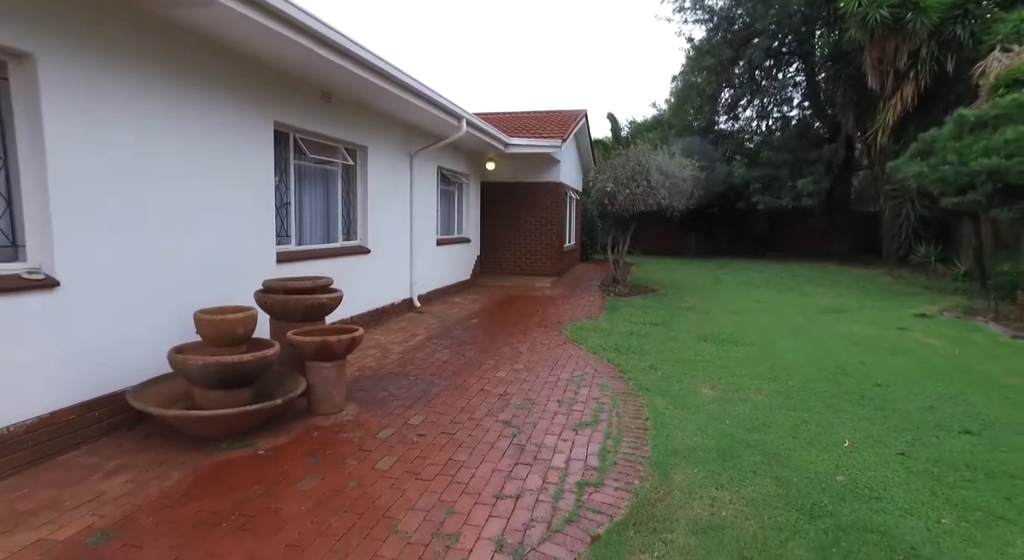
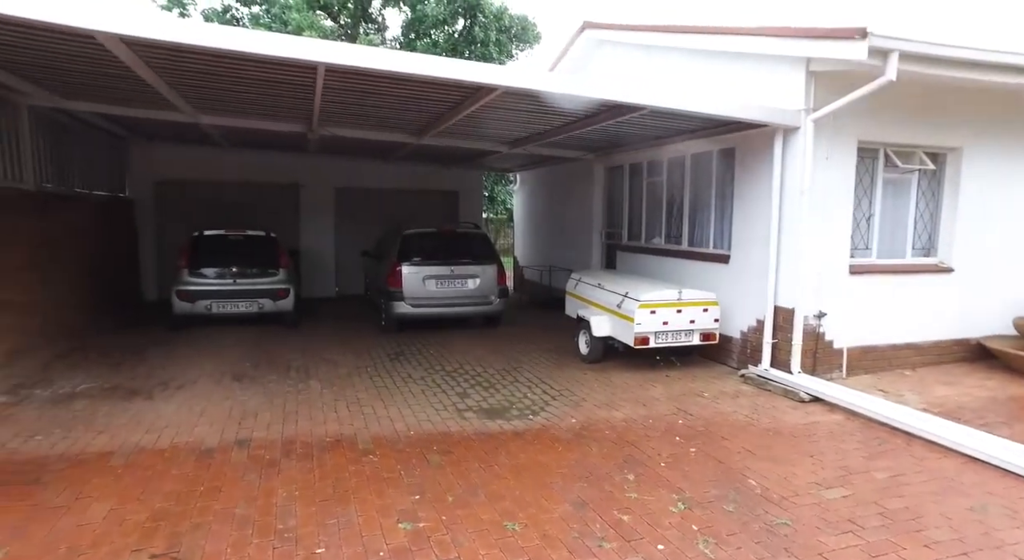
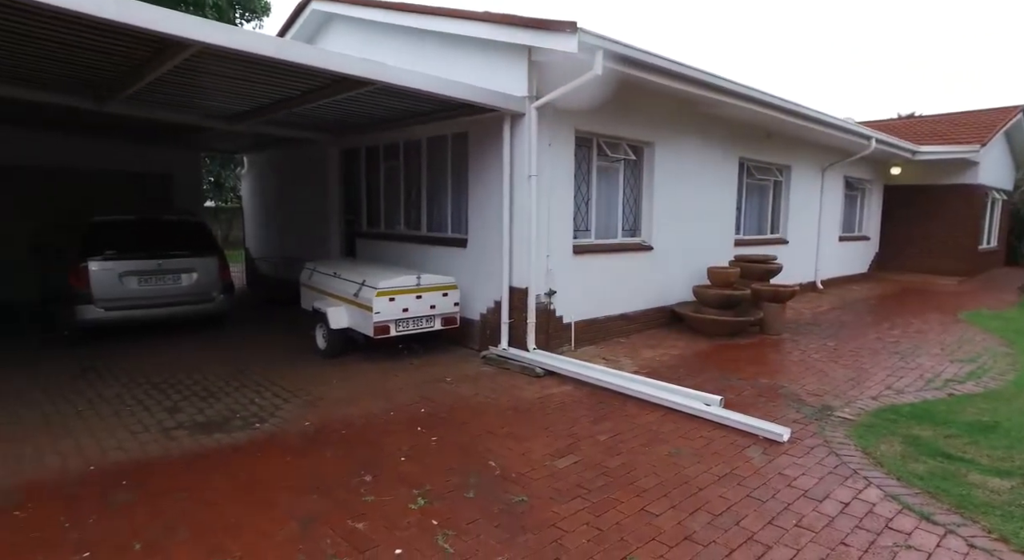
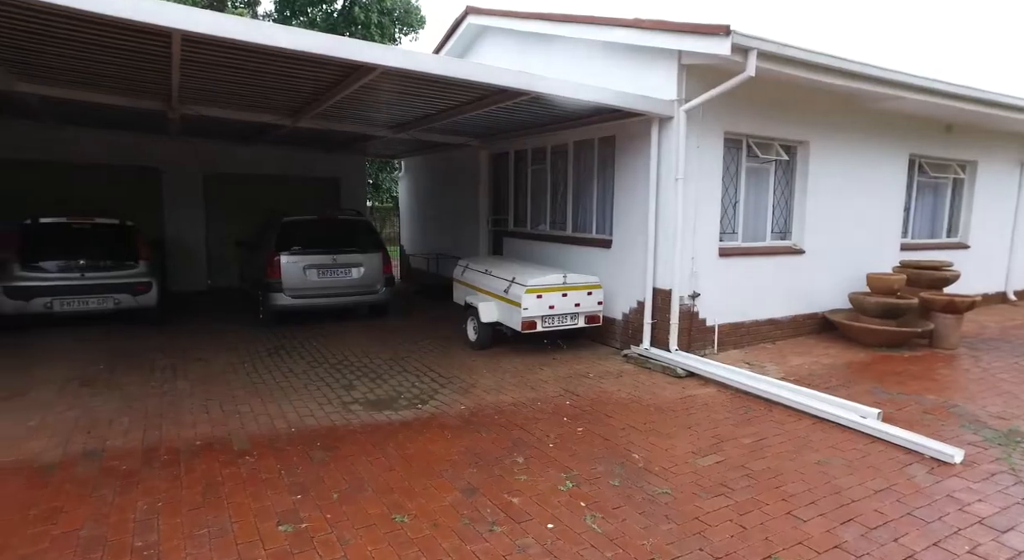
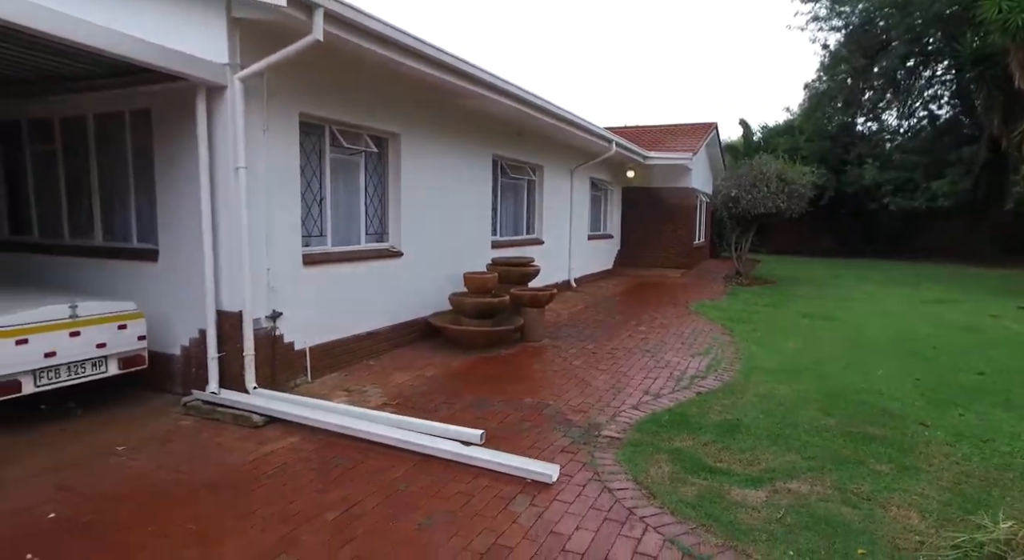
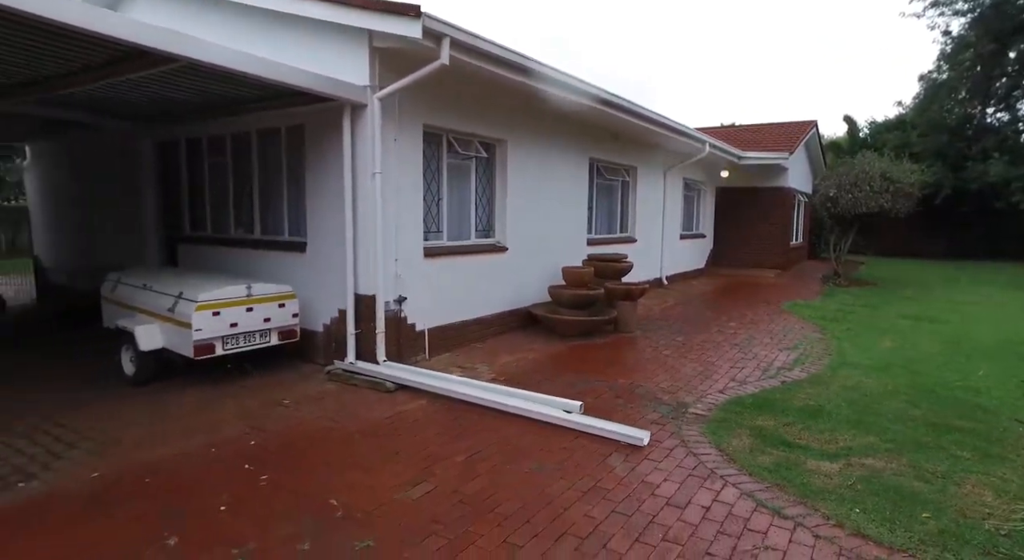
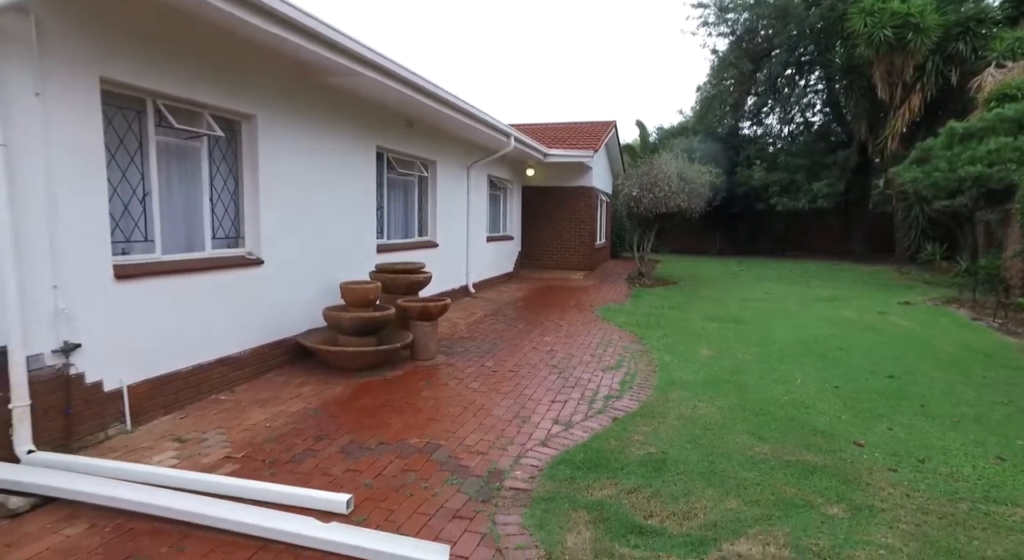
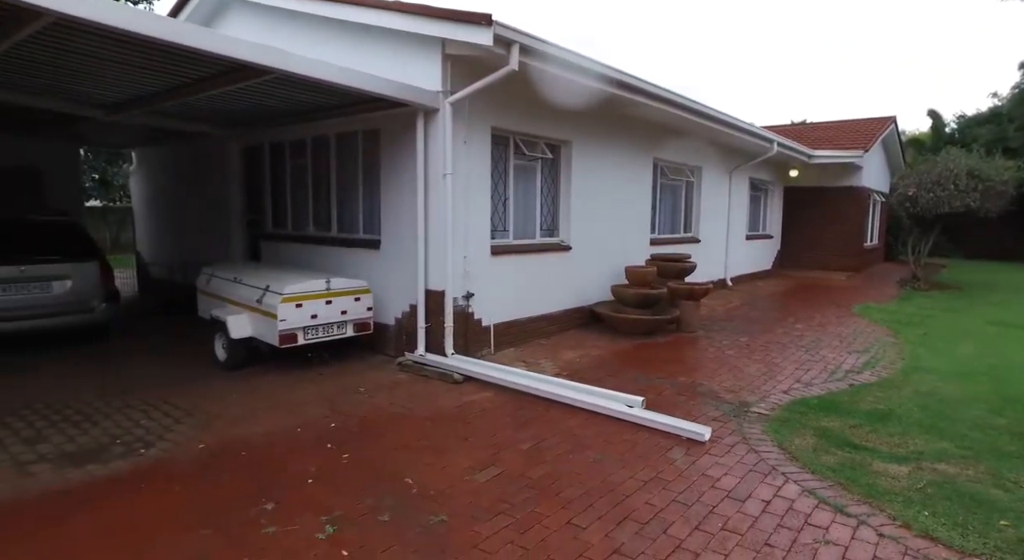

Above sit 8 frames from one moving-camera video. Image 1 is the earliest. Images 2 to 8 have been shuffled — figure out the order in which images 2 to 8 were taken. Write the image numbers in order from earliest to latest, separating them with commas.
7, 5, 6, 8, 3, 4, 2
